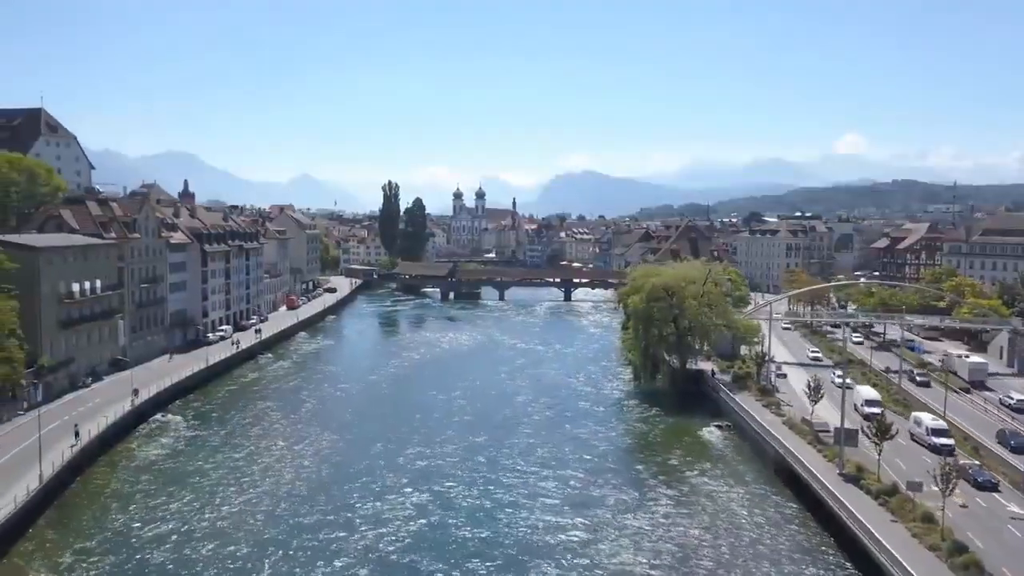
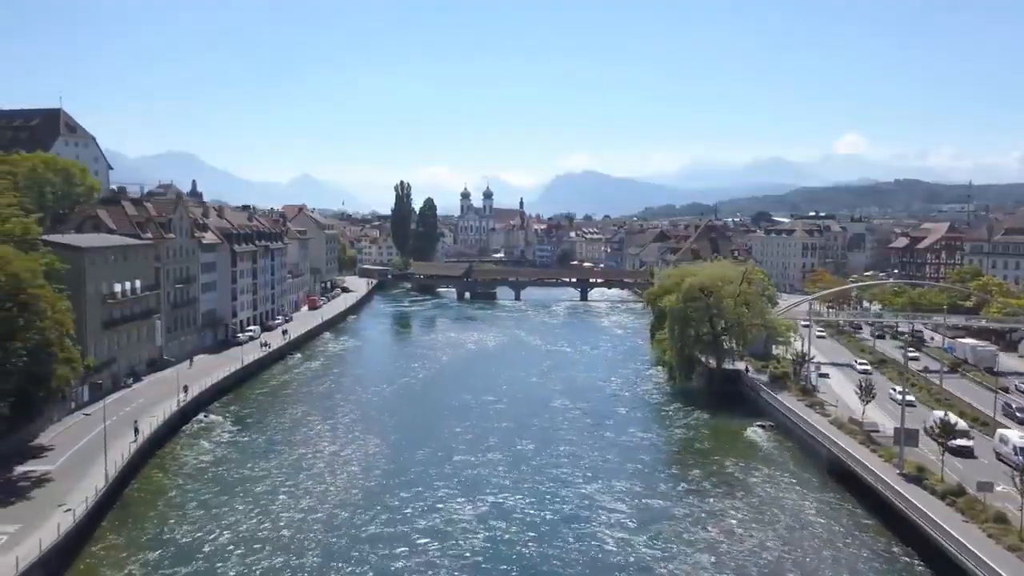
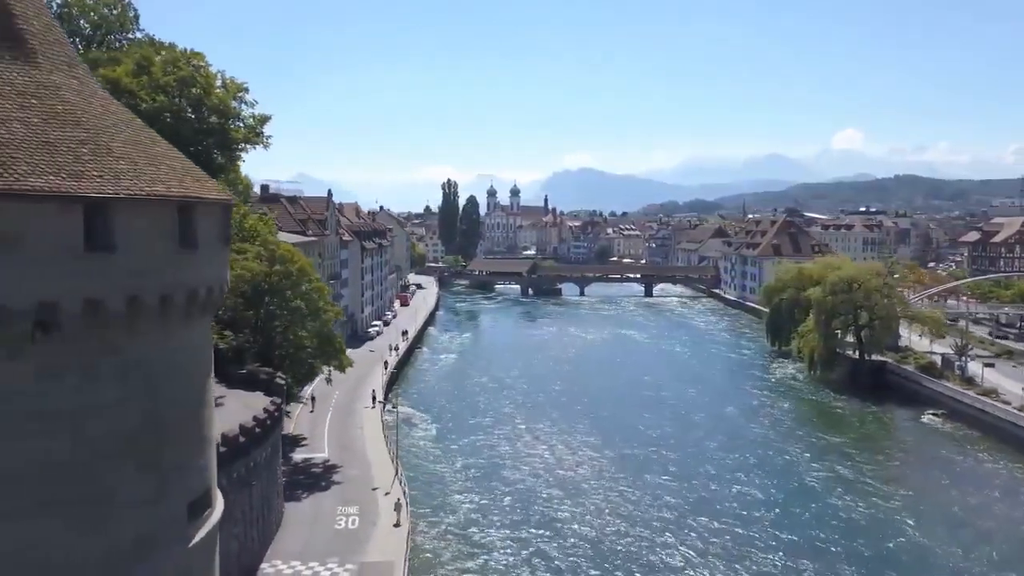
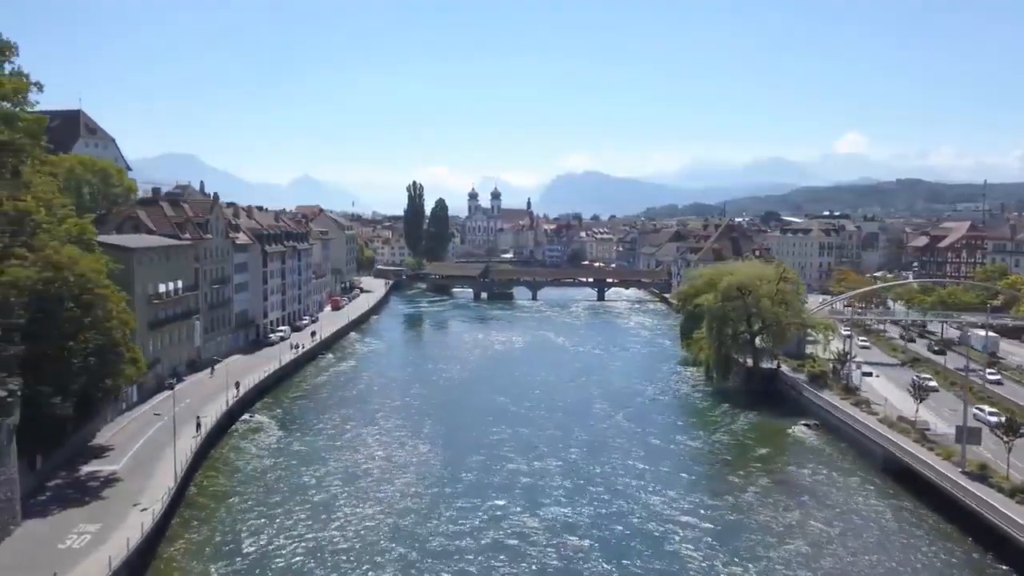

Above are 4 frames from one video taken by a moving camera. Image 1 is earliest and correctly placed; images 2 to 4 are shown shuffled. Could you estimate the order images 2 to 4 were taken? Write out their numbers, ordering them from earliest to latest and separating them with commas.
2, 4, 3
